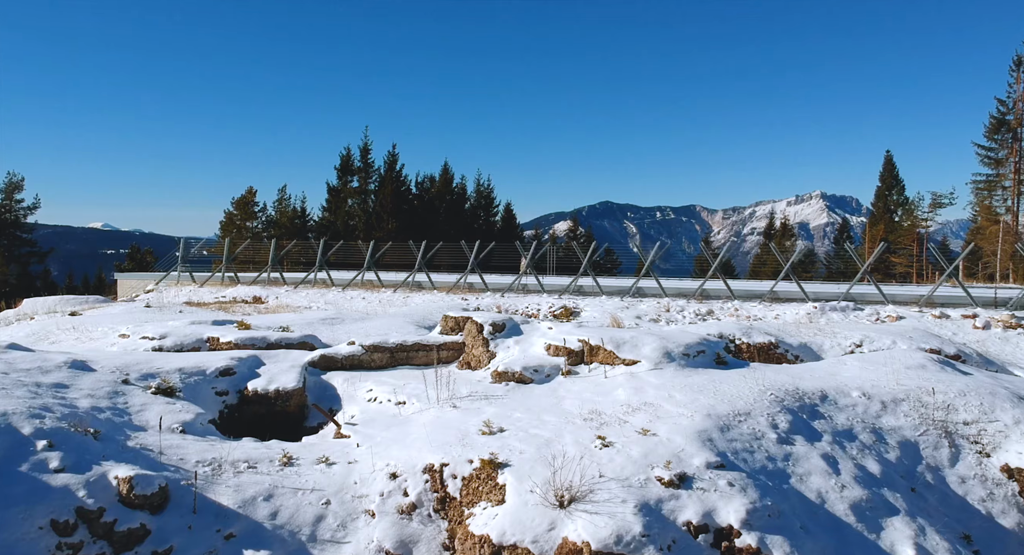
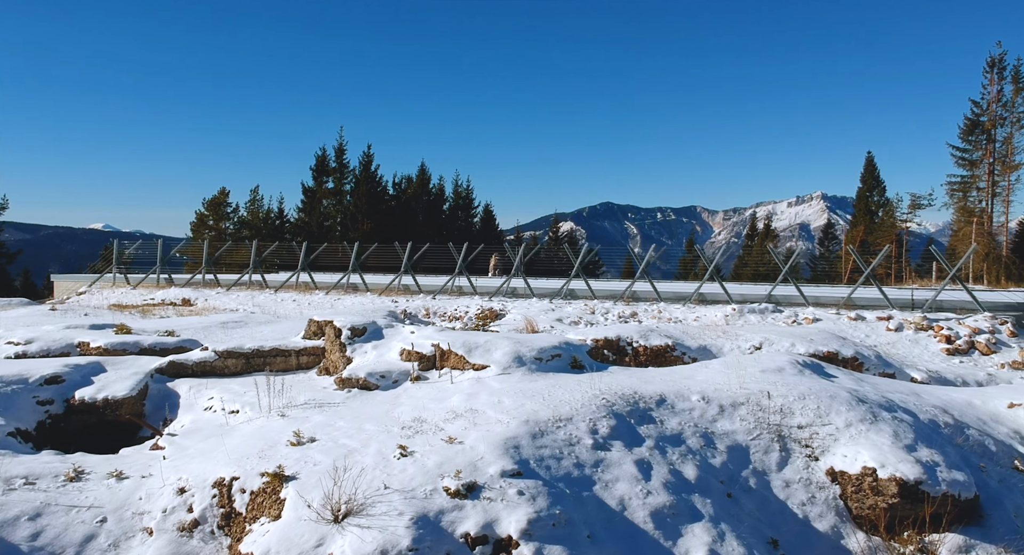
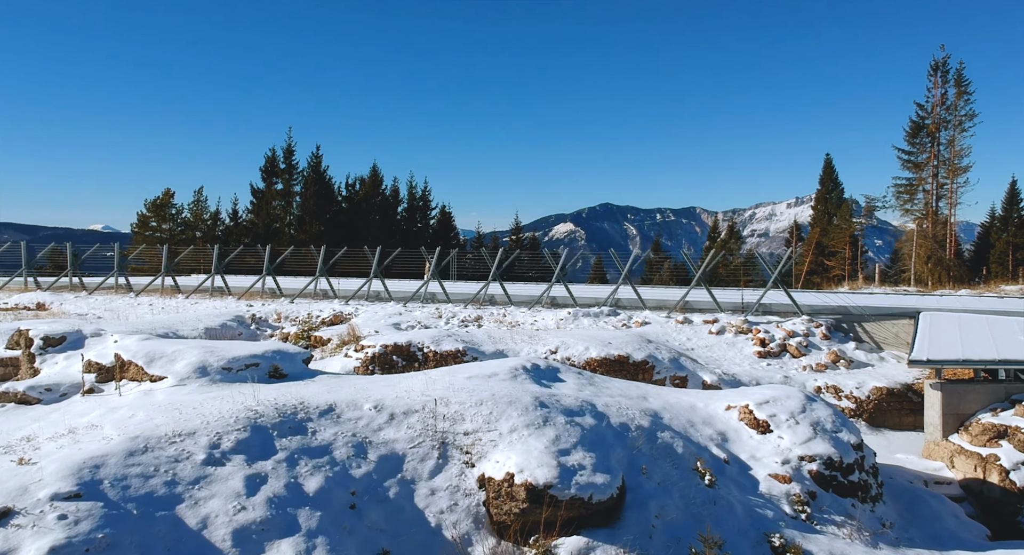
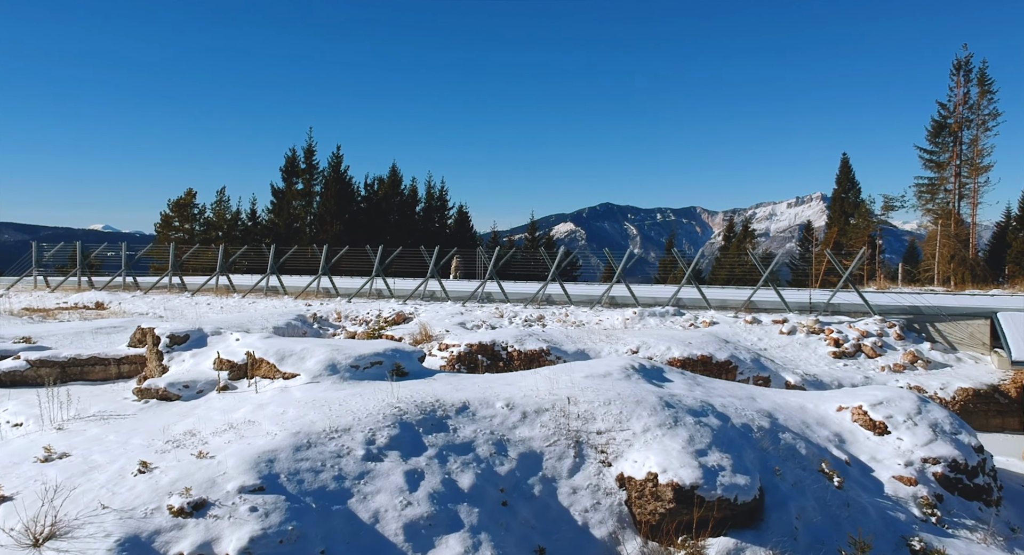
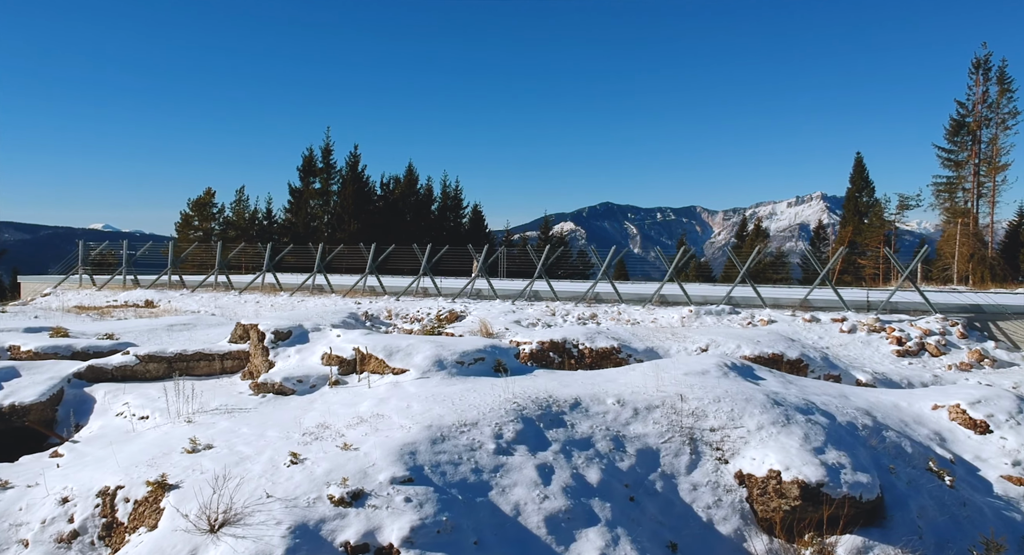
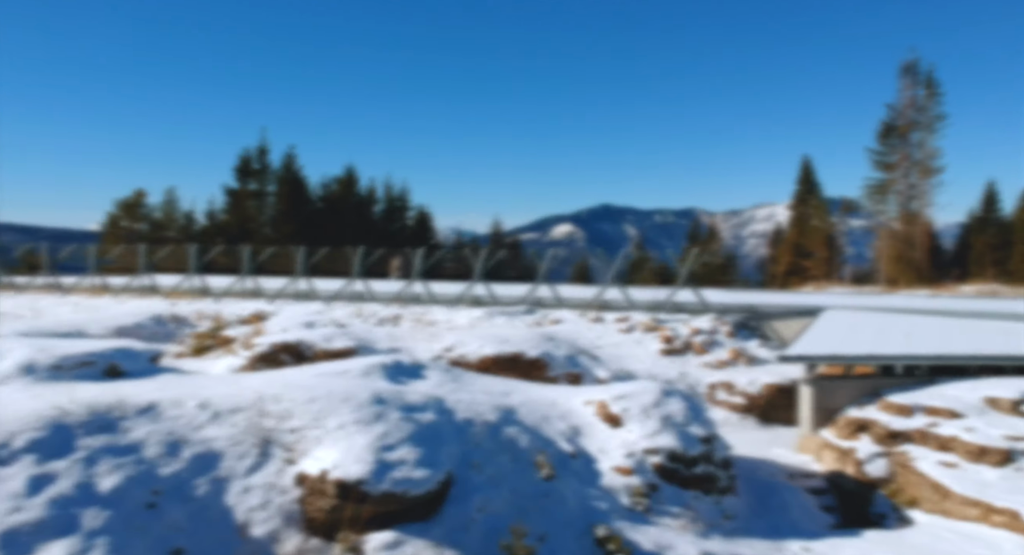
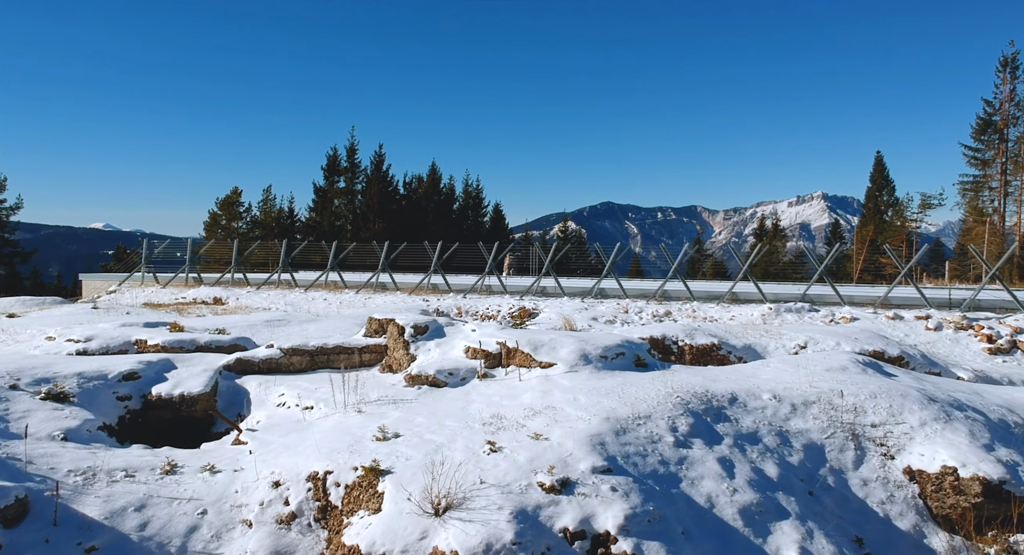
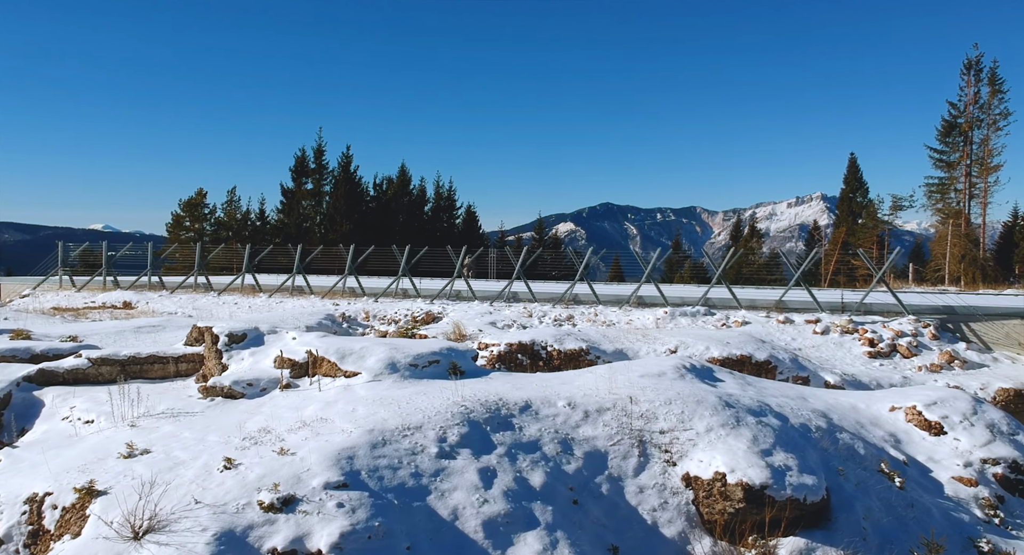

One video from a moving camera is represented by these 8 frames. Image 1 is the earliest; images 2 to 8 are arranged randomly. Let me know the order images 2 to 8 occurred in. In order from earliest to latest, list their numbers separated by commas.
7, 2, 5, 8, 4, 3, 6
